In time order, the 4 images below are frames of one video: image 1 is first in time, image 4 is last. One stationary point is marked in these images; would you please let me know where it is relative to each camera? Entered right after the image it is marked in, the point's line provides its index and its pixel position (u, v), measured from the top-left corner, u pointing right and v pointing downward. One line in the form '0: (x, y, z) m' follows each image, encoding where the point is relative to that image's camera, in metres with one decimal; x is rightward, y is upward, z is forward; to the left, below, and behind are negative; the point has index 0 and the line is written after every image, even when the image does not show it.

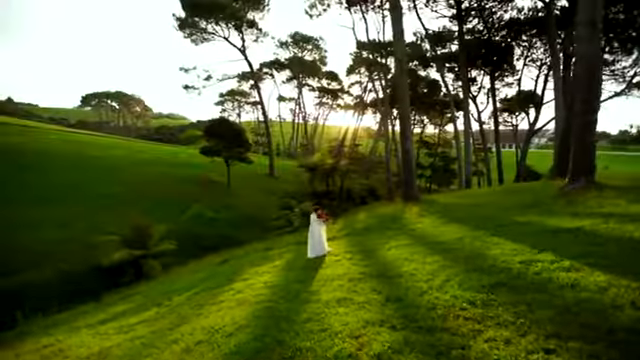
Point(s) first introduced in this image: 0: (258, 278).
0: (-1.6, -2.6, +13.8) m
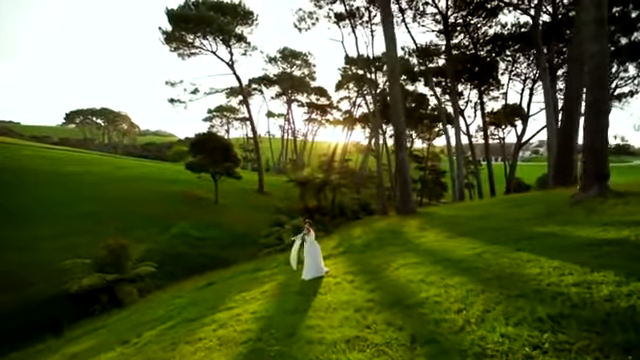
0: (-1.7, -2.8, +11.7) m
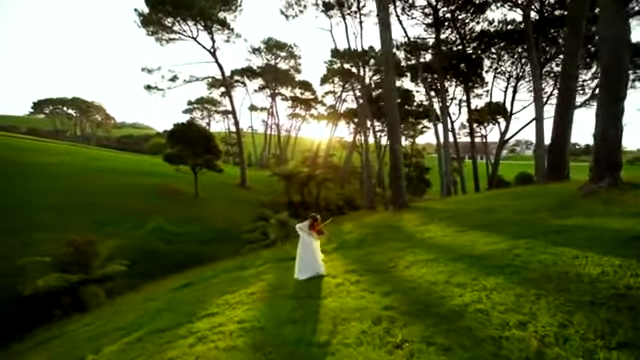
0: (-1.7, -2.5, +9.7) m
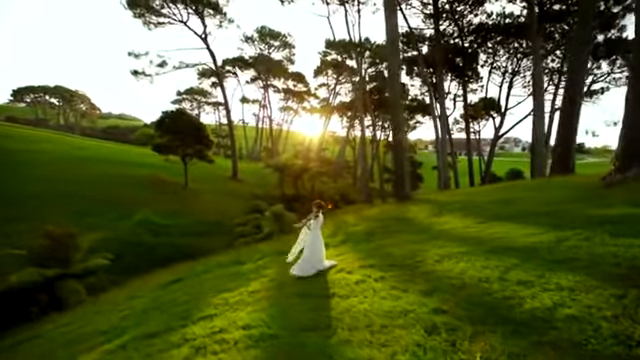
0: (-1.4, -2.1, +8.0) m
